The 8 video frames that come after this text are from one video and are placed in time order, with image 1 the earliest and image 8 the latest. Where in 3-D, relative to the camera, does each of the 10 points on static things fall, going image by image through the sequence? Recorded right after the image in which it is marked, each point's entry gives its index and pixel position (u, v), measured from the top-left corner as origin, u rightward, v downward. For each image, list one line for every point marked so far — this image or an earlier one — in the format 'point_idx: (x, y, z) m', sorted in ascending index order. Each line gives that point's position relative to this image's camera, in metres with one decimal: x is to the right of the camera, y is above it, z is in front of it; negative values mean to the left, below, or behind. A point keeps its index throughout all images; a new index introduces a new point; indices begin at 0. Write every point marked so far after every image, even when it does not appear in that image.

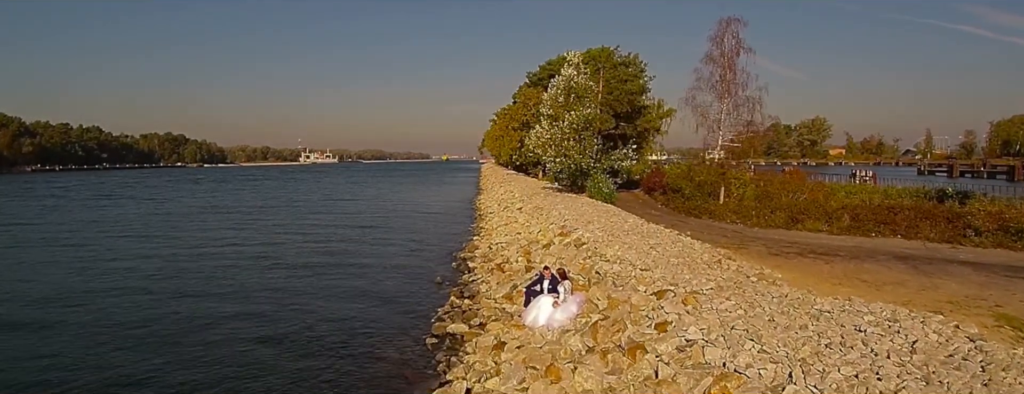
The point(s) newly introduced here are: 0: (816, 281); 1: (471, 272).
0: (+5.5, -1.5, +12.0) m
1: (-1.2, -2.2, +19.5) m
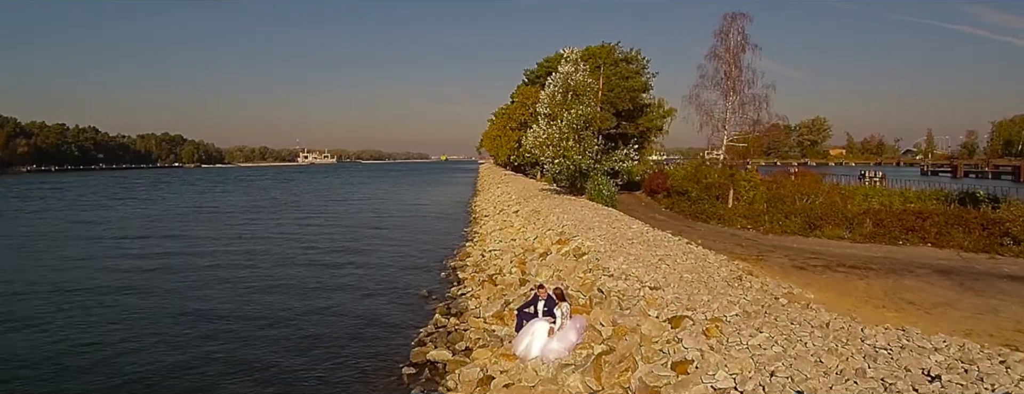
0: (+5.3, -1.6, +10.3) m
1: (-1.4, -2.3, +17.8) m
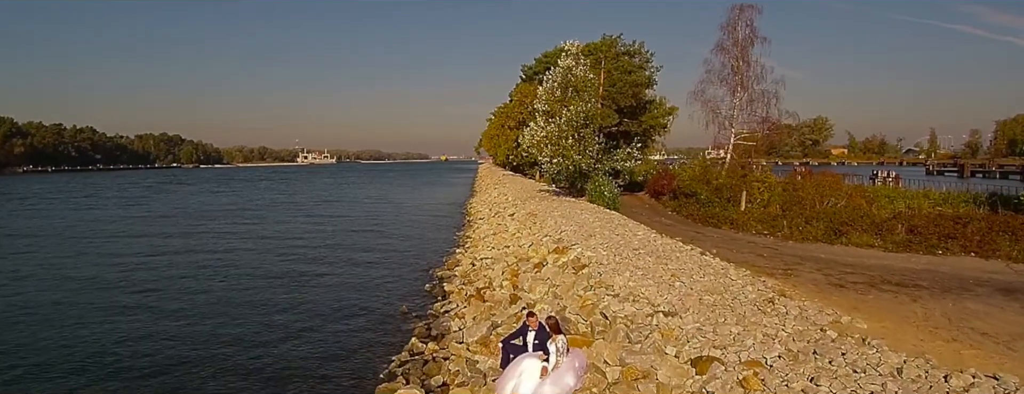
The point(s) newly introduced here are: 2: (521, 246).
0: (+5.1, -1.7, +8.4) m
1: (-1.6, -2.4, +15.9) m
2: (+0.3, -1.4, +19.3) m
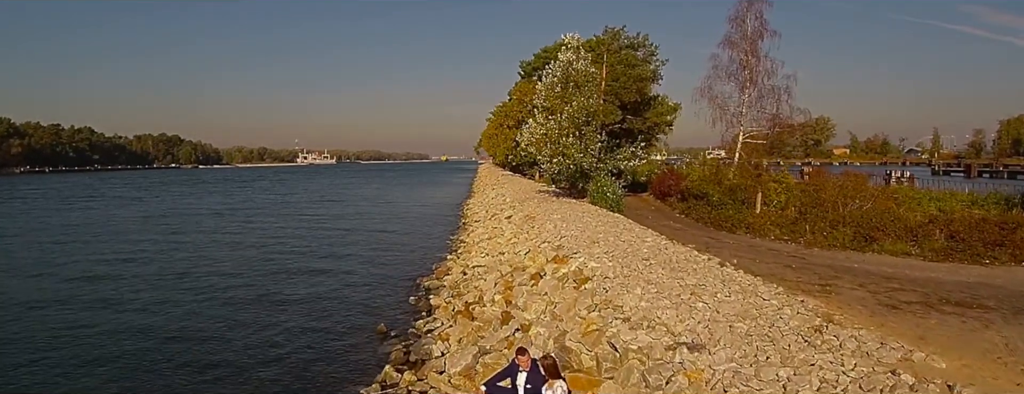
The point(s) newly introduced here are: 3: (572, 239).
0: (+5.0, -1.8, +6.6) m
1: (-1.7, -2.4, +14.2) m
2: (+0.1, -1.5, +17.6) m
3: (+1.5, -1.0, +16.6) m
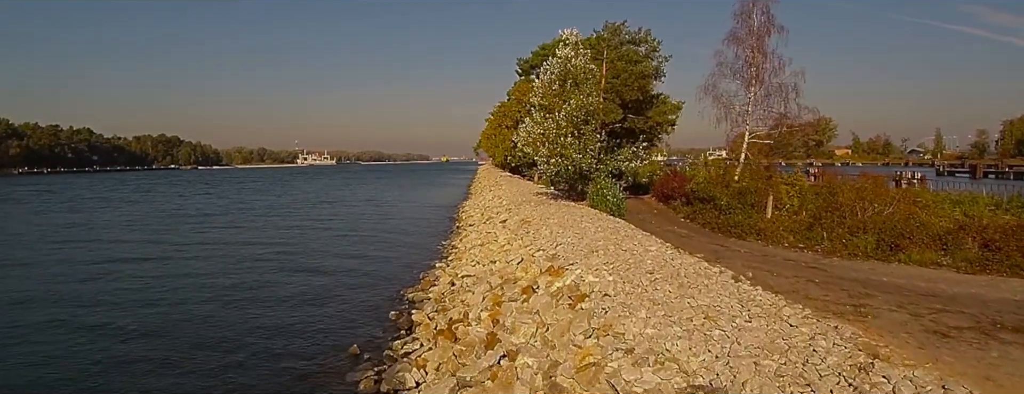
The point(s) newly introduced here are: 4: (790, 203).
0: (+4.7, -1.9, +5.3) m
1: (-1.9, -2.5, +12.8) m
2: (-0.1, -1.6, +16.2) m
3: (+1.3, -1.1, +15.2) m
4: (+8.0, -0.2, +19.2) m
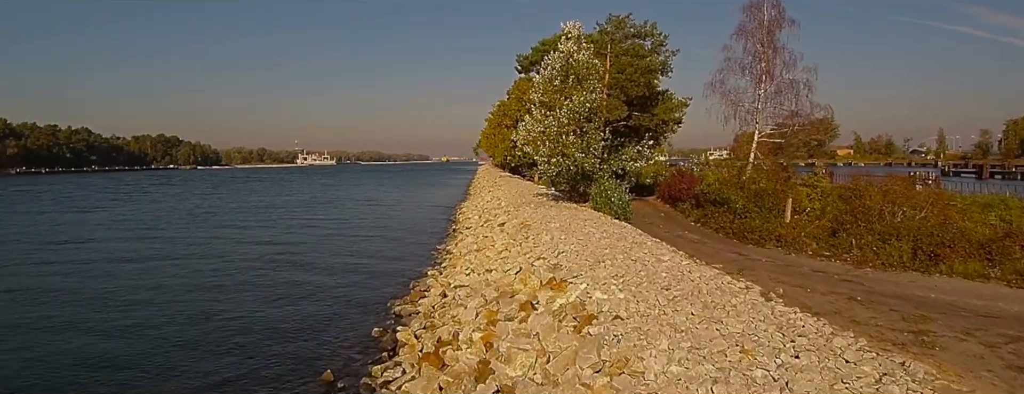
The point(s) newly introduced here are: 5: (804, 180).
0: (+4.7, -1.9, +3.8) m
1: (-2.0, -2.6, +11.3) m
2: (-0.1, -1.7, +14.7) m
3: (+1.2, -1.2, +13.7) m
4: (+7.9, -0.3, +17.8) m
5: (+8.2, +0.5, +18.6) m
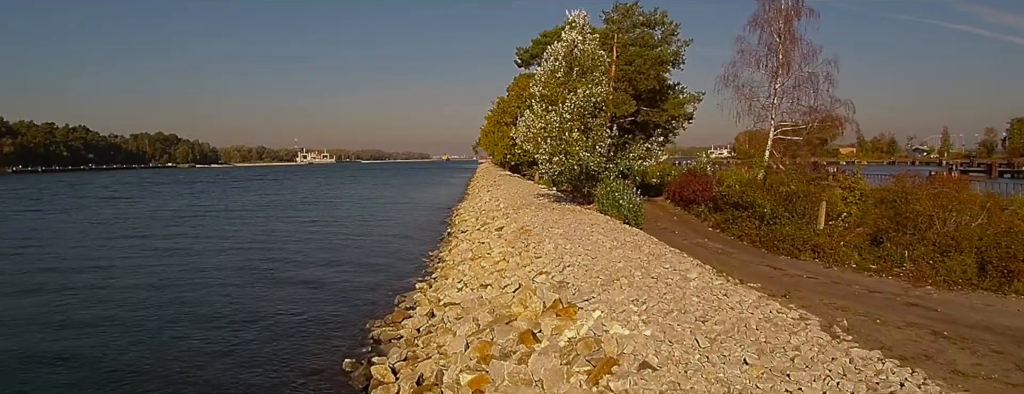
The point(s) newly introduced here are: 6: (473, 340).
0: (+4.6, -2.1, +1.8) m
1: (-2.0, -2.7, +9.3) m
2: (-0.2, -1.8, +12.7) m
3: (+1.2, -1.3, +11.7) m
4: (+7.9, -0.3, +15.7) m
5: (+8.2, +0.4, +16.6) m
6: (-0.6, -2.1, +10.0) m
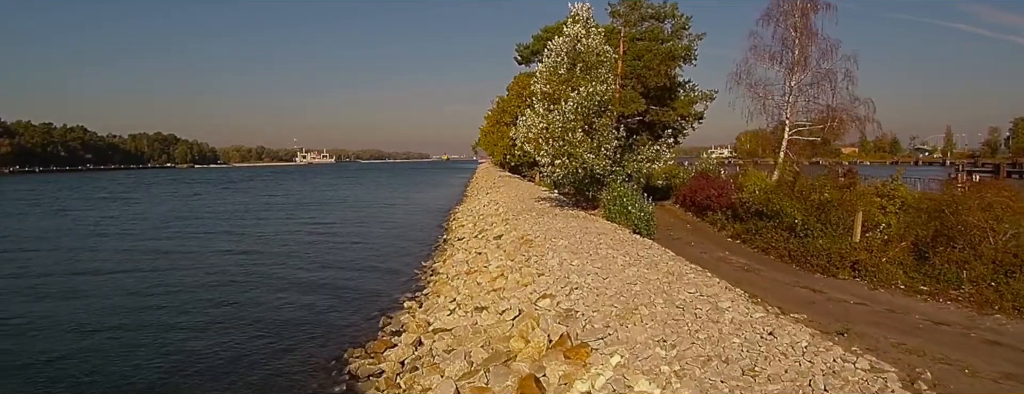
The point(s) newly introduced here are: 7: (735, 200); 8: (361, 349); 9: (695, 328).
0: (+4.6, -2.2, +0.1) m
1: (-2.0, -2.9, +7.6) m
2: (-0.2, -1.9, +11.0) m
3: (+1.2, -1.5, +10.0) m
4: (+7.9, -0.5, +14.0) m
5: (+8.1, +0.2, +14.9) m
6: (-0.6, -2.3, +8.3) m
7: (+6.4, -0.1, +19.1) m
8: (-2.6, -2.7, +11.5) m
9: (+2.2, -1.5, +7.9) m
